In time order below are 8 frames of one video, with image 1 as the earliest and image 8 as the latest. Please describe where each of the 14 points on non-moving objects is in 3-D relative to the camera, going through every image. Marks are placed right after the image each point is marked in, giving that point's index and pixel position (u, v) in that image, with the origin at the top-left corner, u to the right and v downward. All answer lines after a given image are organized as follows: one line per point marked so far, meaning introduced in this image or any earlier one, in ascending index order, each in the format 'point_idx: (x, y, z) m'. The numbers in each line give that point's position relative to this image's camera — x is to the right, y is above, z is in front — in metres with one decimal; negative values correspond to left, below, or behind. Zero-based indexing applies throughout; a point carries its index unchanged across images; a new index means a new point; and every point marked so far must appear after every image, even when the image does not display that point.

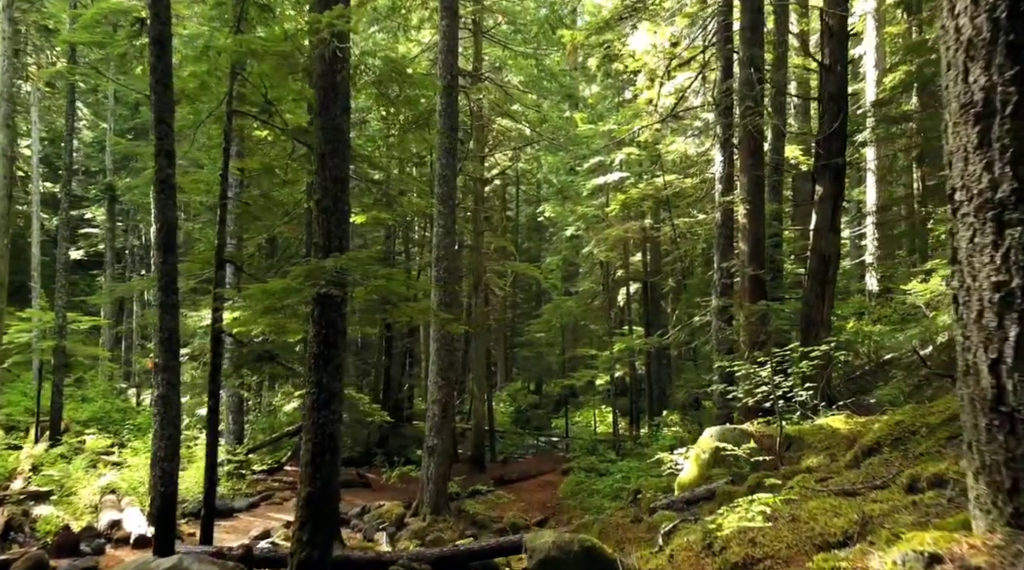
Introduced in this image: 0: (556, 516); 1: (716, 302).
0: (+0.9, -5.0, +19.7) m
1: (+3.5, -0.3, +15.5) m
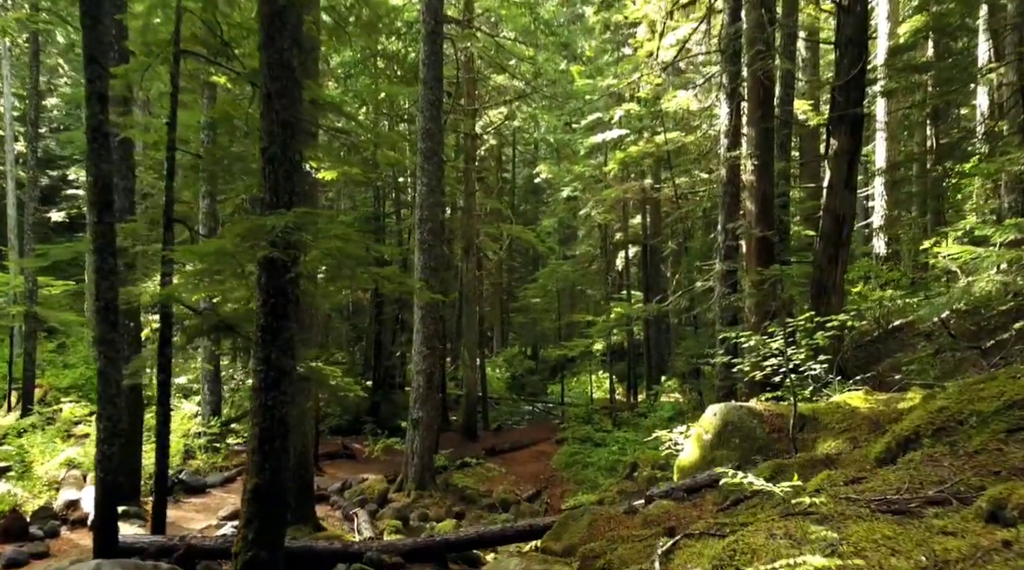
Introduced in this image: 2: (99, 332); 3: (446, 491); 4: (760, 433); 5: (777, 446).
0: (+0.7, -4.2, +18.8) m
1: (+3.3, +0.3, +14.4) m
2: (-4.1, -0.5, +9.0) m
3: (-1.3, -3.9, +17.4) m
4: (+2.5, -1.5, +9.3) m
5: (+2.7, -1.6, +9.2) m
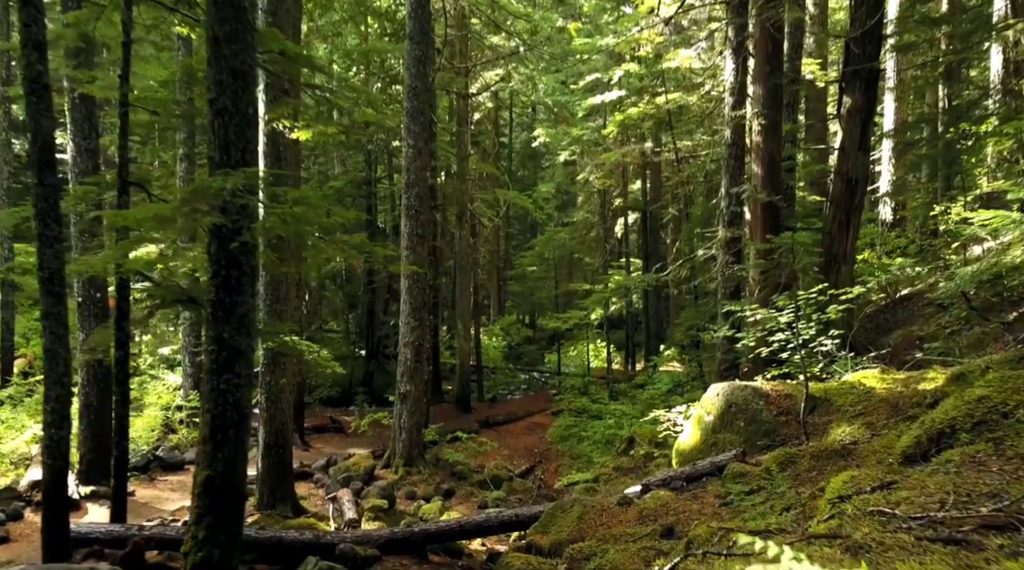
0: (+0.6, -3.6, +18.2) m
1: (+3.1, +0.8, +13.6) m
2: (-4.2, -0.2, +8.2) m
3: (-1.4, -3.3, +16.7) m
4: (+2.4, -1.2, +8.6) m
5: (+2.5, -1.3, +8.5) m
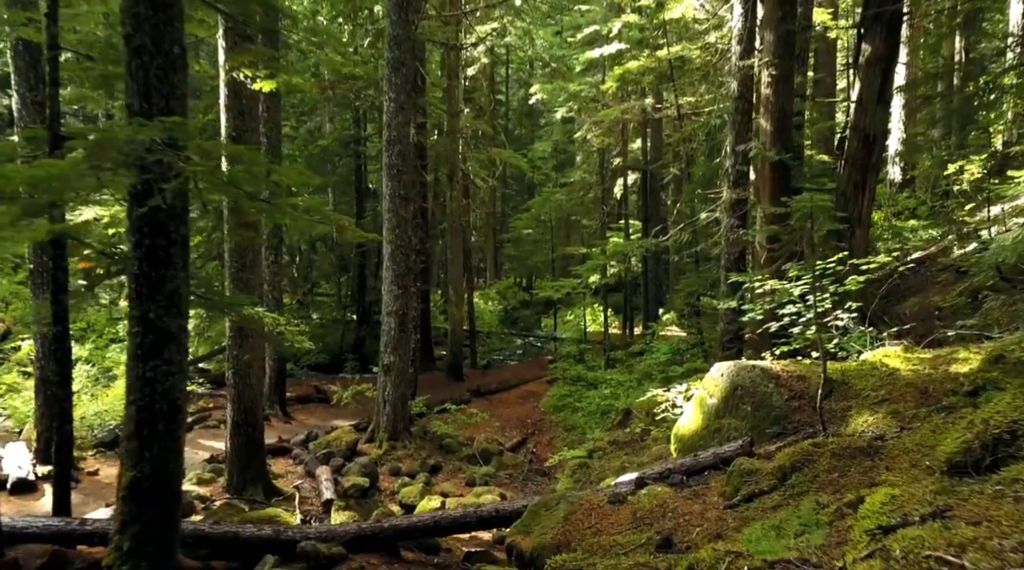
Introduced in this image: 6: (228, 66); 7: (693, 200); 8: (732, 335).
0: (+0.4, -2.9, +17.3) m
1: (+3.0, +1.2, +12.6) m
2: (-4.4, +0.1, +7.3) m
3: (-1.6, -2.7, +15.9) m
4: (+2.2, -1.0, +7.7) m
5: (+2.4, -1.1, +7.6) m
6: (-3.2, +2.5, +10.4) m
7: (+3.8, +1.8, +19.1) m
8: (+2.9, -0.7, +12.2) m
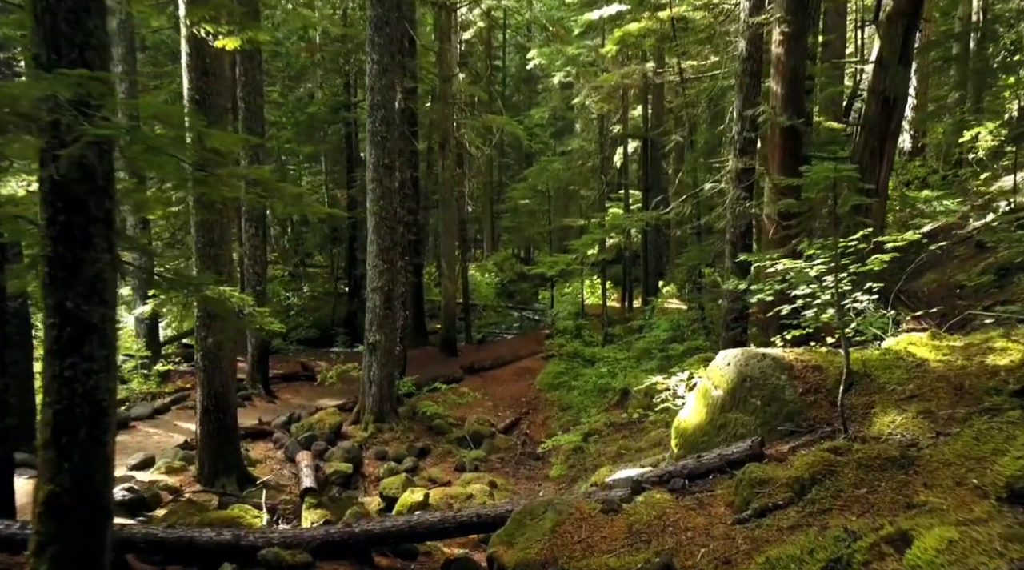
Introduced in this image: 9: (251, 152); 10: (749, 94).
0: (+0.3, -2.4, +16.6) m
1: (+2.8, +1.6, +11.7) m
2: (-4.5, +0.2, +6.5) m
3: (-1.7, -2.3, +15.1) m
4: (+2.1, -0.8, +6.9) m
5: (+2.2, -0.9, +6.8) m
6: (-3.3, +2.7, +9.5) m
7: (+3.7, +2.3, +18.2) m
8: (+2.8, -0.4, +11.4) m
9: (-4.7, +2.4, +16.5) m
10: (+3.0, +2.5, +11.8) m
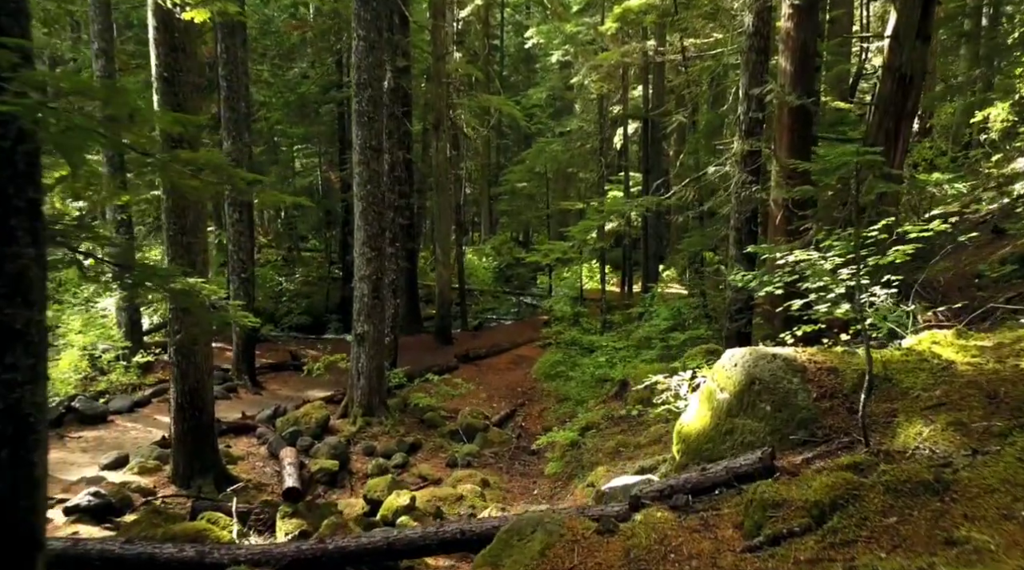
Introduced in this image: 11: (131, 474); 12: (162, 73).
0: (+0.2, -2.2, +16.1) m
1: (+2.7, +1.7, +11.1) m
2: (-4.6, +0.2, +5.9) m
3: (-1.8, -2.1, +14.6) m
4: (+2.0, -0.8, +6.3) m
5: (+2.1, -0.9, +6.2) m
6: (-3.4, +2.8, +8.8) m
7: (+3.6, +2.6, +17.5) m
8: (+2.7, -0.2, +10.8) m
9: (-4.8, +2.6, +15.9) m
10: (+2.9, +2.6, +11.1) m
11: (-4.3, -2.2, +10.4) m
12: (-3.6, +2.2, +9.3) m
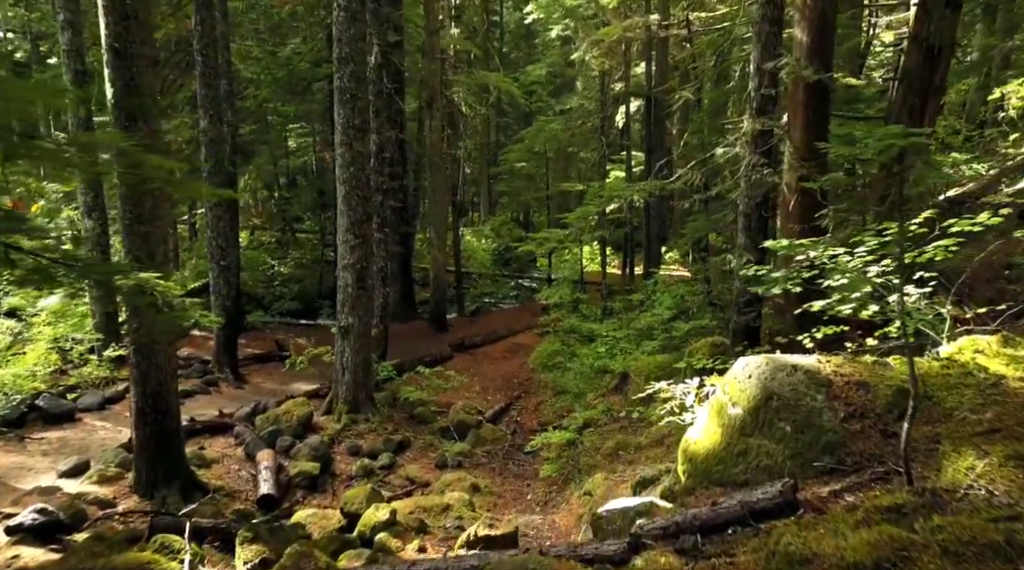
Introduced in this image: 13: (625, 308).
0: (+0.1, -2.0, +15.3) m
1: (+2.6, +1.8, +10.2) m
2: (-4.7, +0.2, +5.0) m
3: (-1.9, -1.9, +13.8) m
4: (+1.9, -0.8, +5.5) m
5: (+2.0, -0.9, +5.4) m
6: (-3.5, +2.8, +7.9) m
7: (+3.5, +2.8, +16.6) m
8: (+2.6, -0.2, +10.0) m
9: (-4.9, +2.8, +15.0) m
10: (+2.8, +2.7, +10.2) m
11: (-4.4, -2.1, +9.7) m
12: (-3.7, +2.2, +8.4) m
13: (+2.4, -0.5, +19.6) m
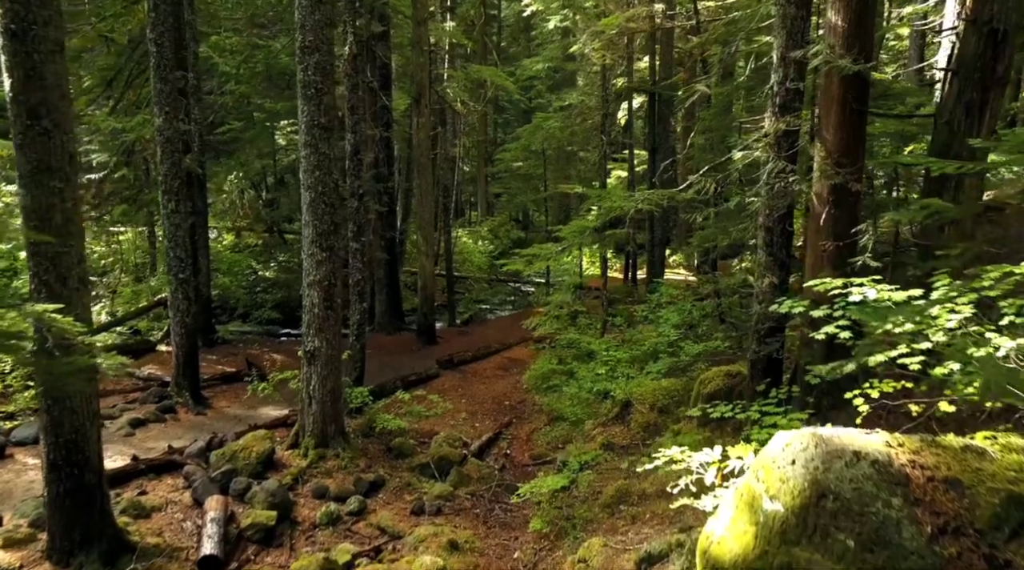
0: (0.0, -2.2, +13.8) m
1: (+2.5, +1.5, +8.7) m
2: (-4.9, -0.1, +3.6) m
3: (-2.0, -2.1, +12.3) m
4: (+1.7, -1.1, +4.0) m
5: (+1.9, -1.2, +3.9) m
6: (-3.7, +2.6, +6.4) m
7: (+3.3, +2.6, +15.1) m
8: (+2.5, -0.4, +8.5) m
9: (-5.0, +2.6, +13.5) m
10: (+2.7, +2.4, +8.7) m
11: (-4.6, -2.3, +8.2) m
12: (-3.8, +1.9, +7.0) m
13: (+2.3, -0.7, +18.1) m
